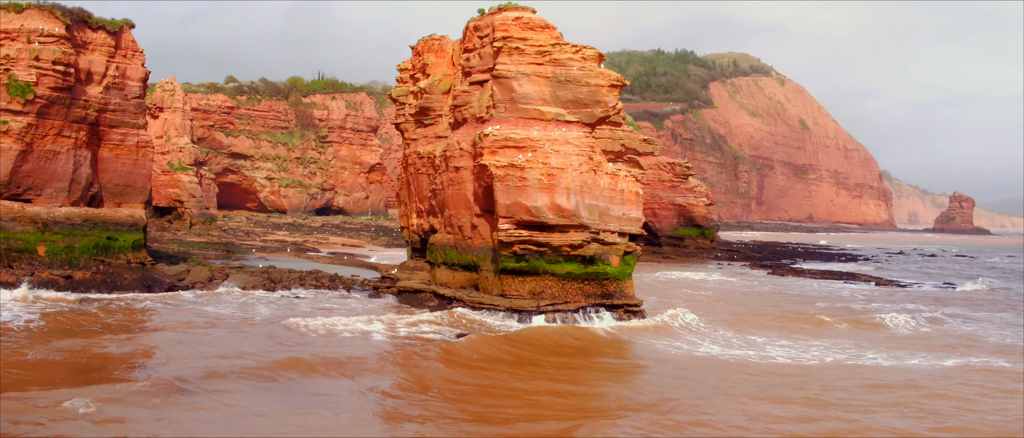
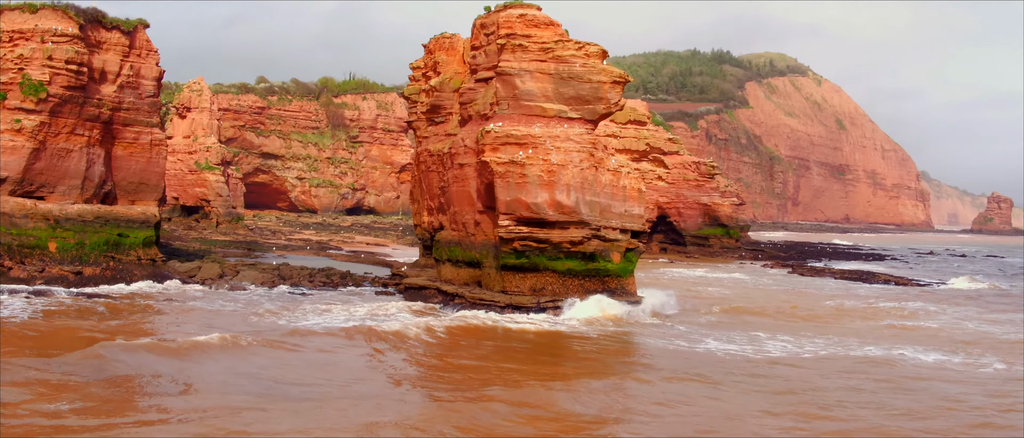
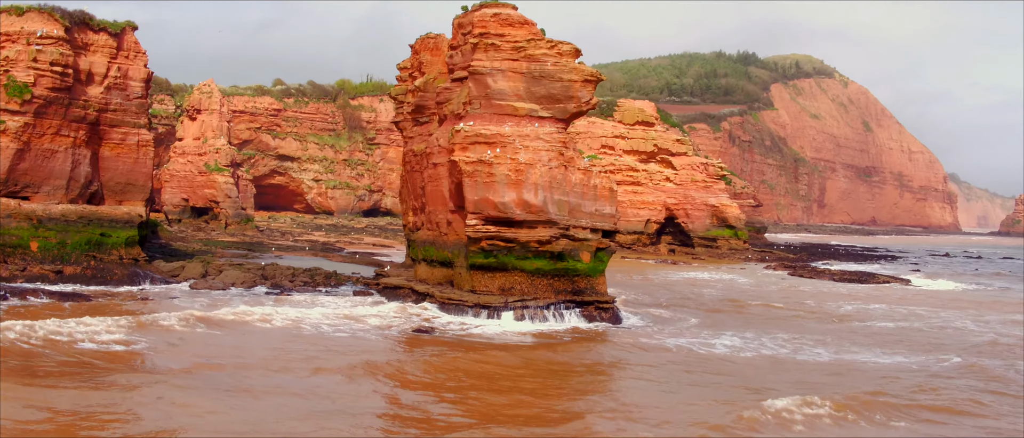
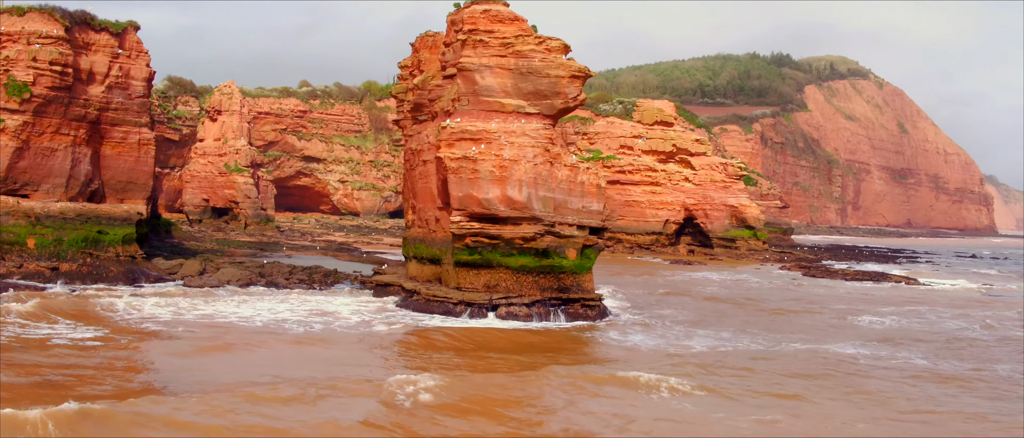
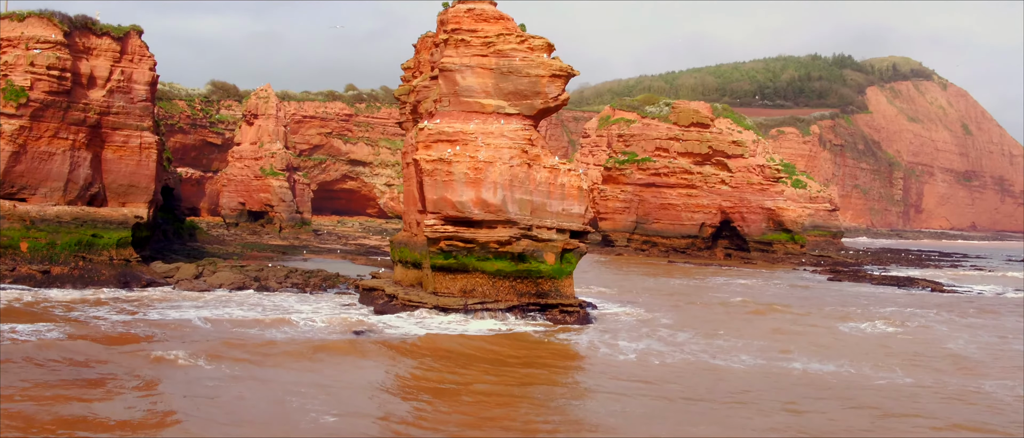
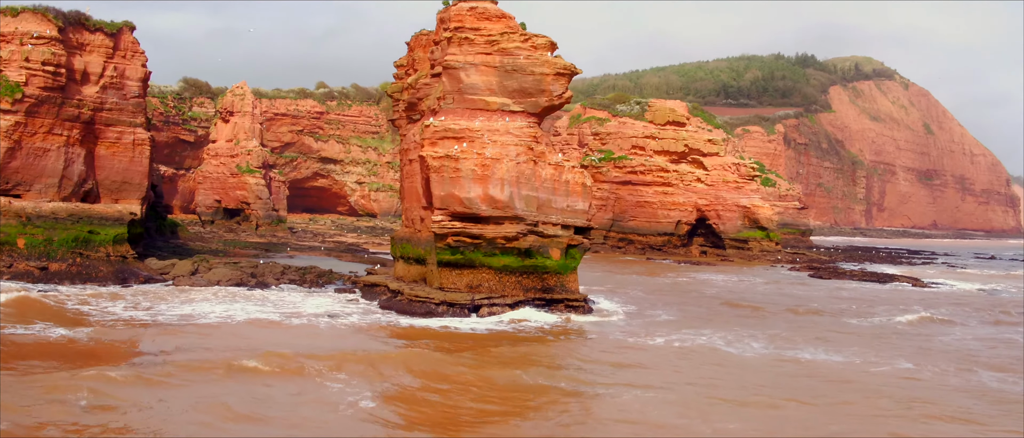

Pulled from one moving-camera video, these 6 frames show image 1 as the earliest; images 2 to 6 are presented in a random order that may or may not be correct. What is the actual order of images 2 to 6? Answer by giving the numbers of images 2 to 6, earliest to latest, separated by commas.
2, 3, 4, 6, 5
